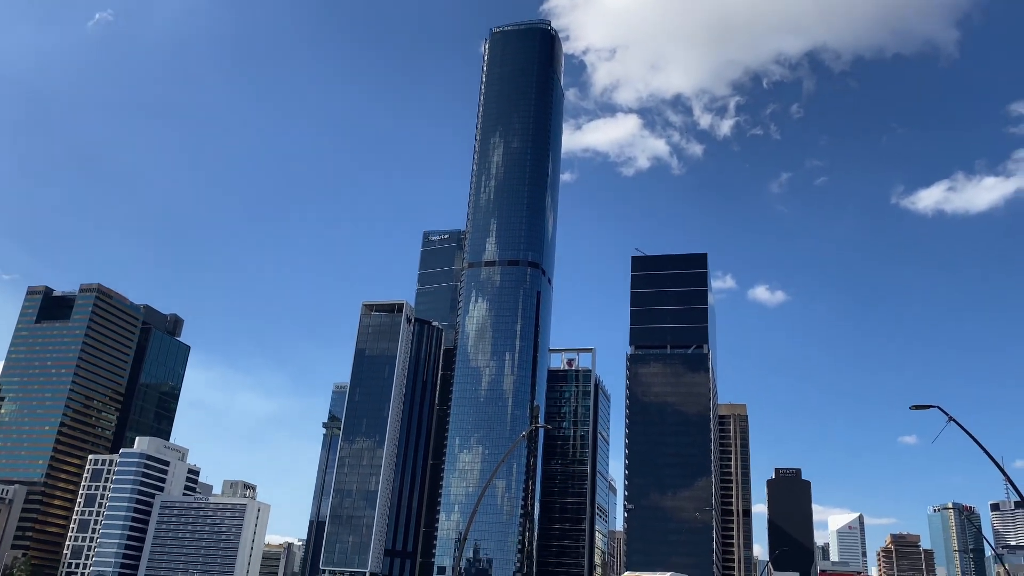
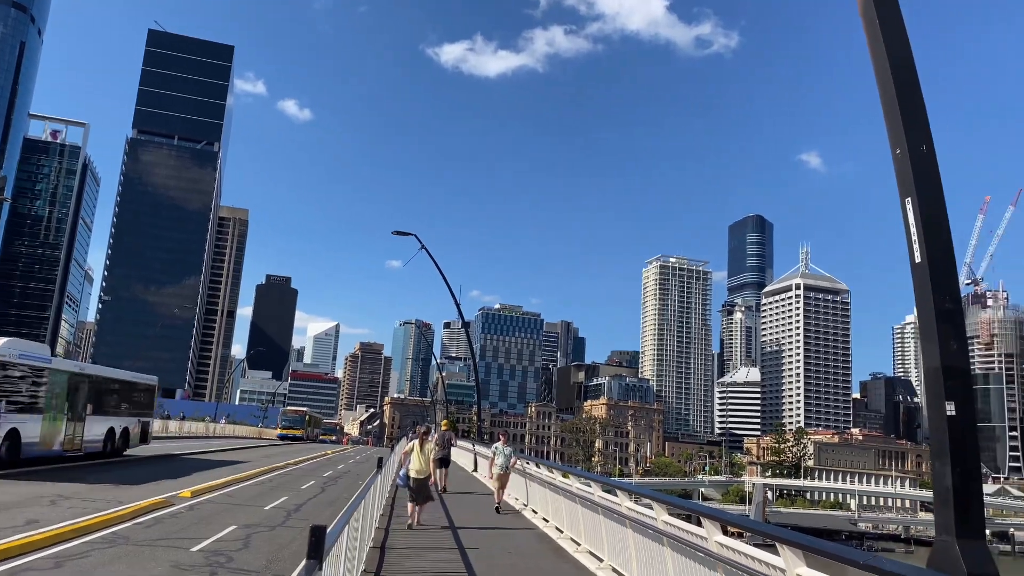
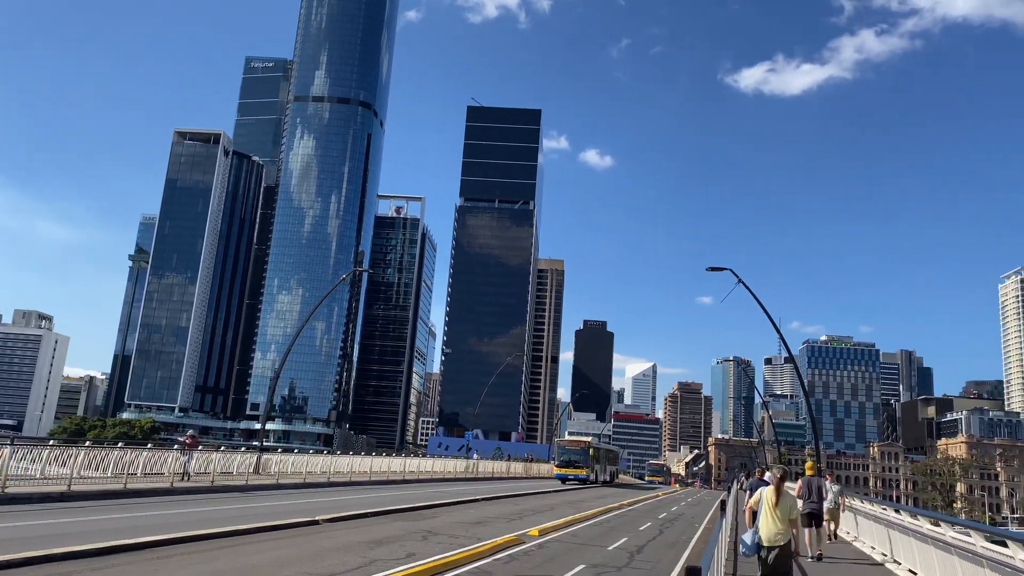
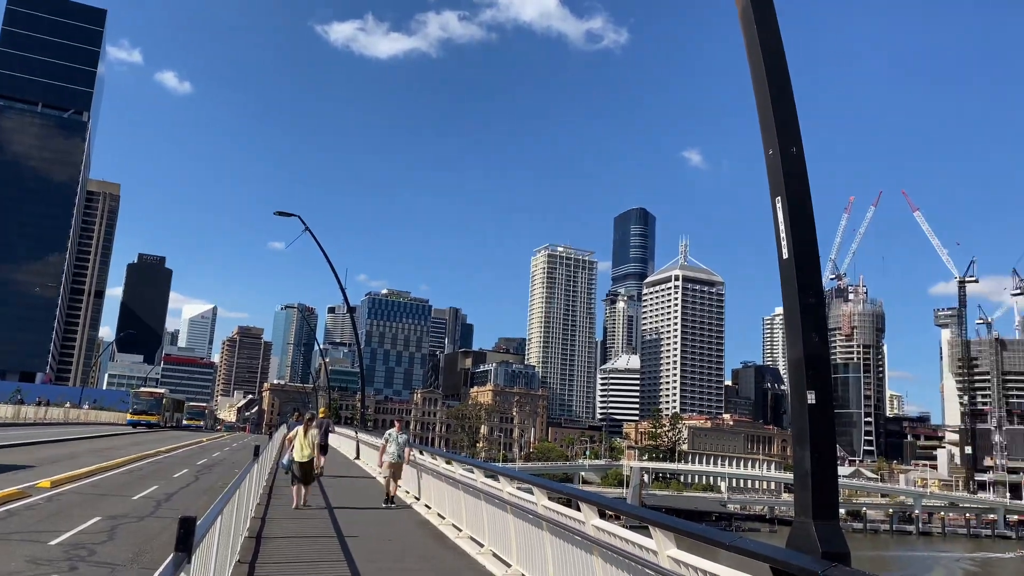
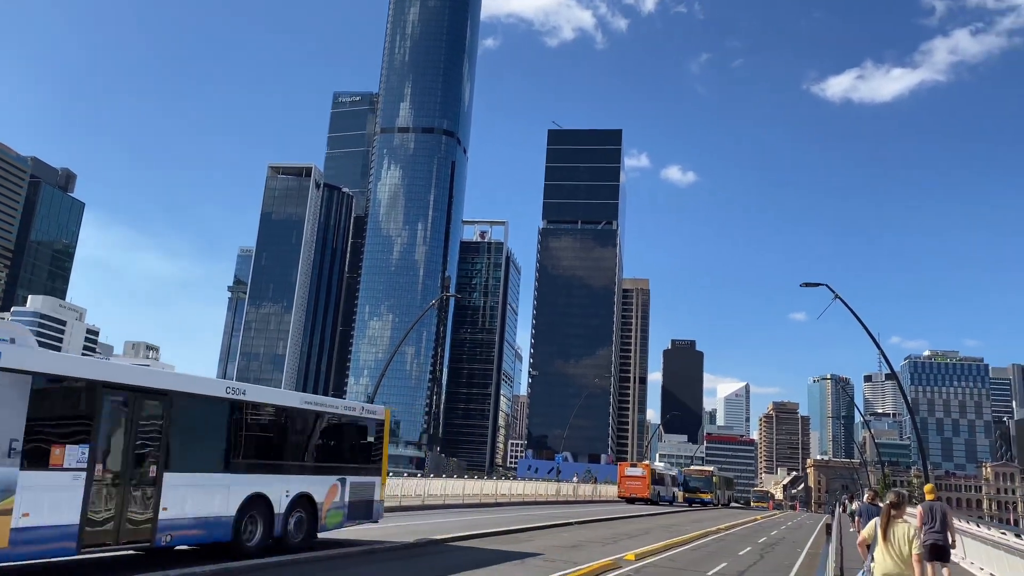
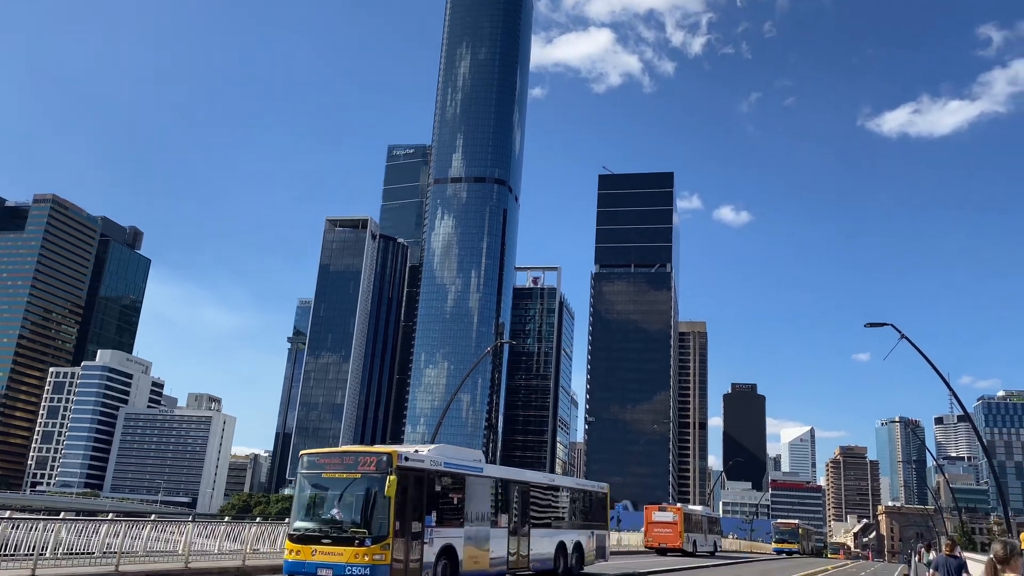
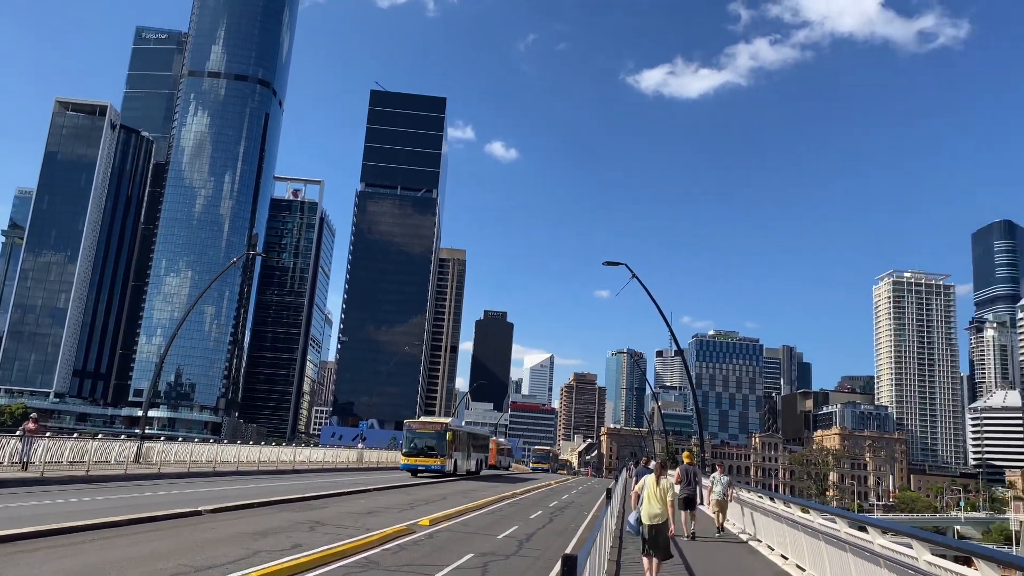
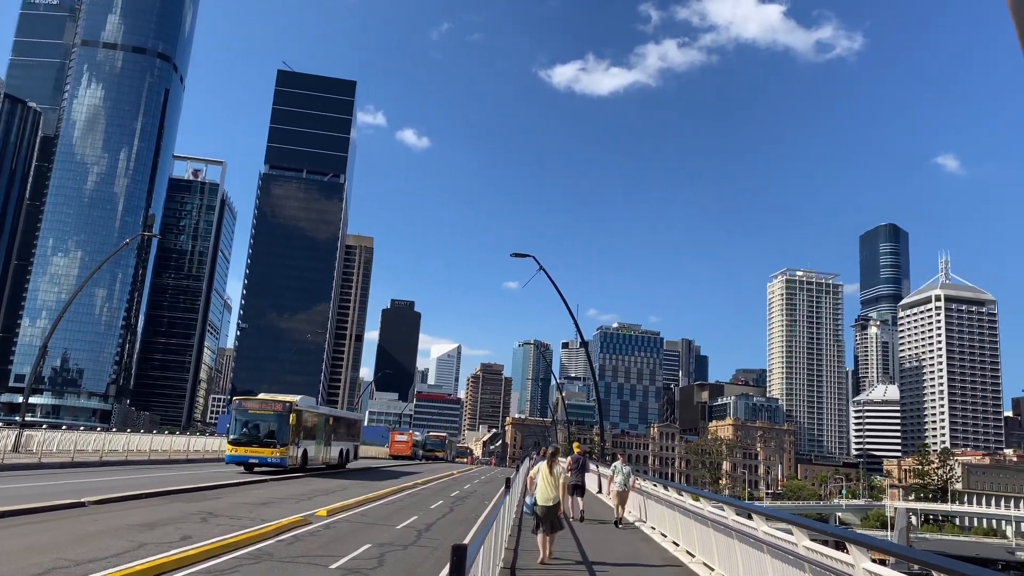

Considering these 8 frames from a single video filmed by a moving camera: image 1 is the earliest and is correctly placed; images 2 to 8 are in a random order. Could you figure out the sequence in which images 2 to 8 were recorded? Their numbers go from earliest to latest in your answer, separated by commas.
6, 5, 3, 7, 8, 2, 4
